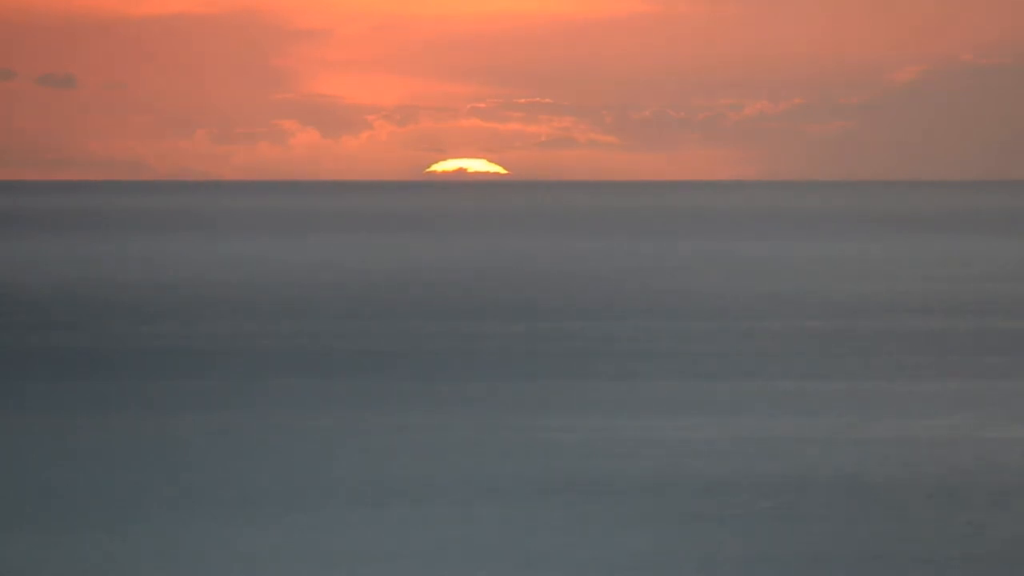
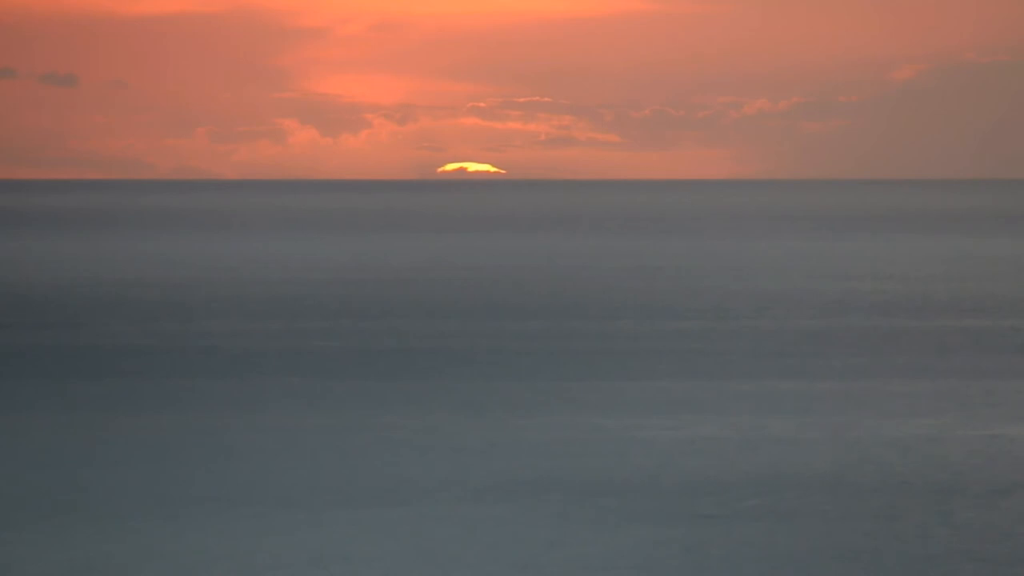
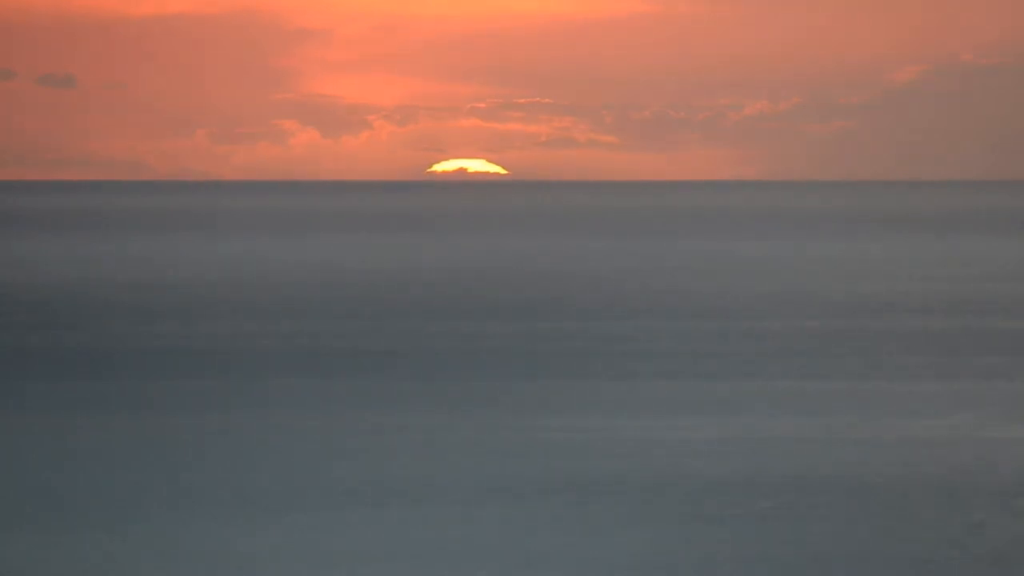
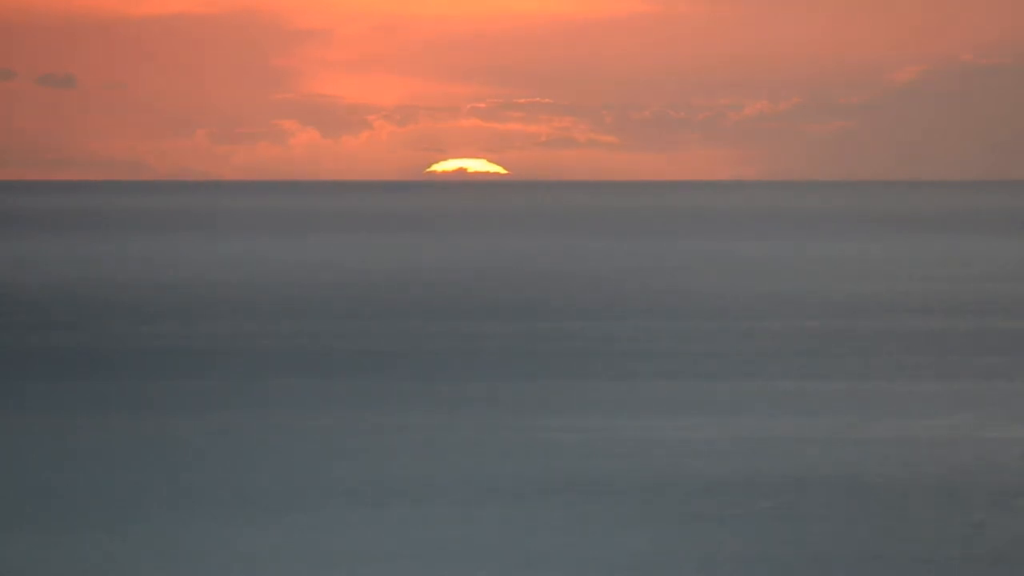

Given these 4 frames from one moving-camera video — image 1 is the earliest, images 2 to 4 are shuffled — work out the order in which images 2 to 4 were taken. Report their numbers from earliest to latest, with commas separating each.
4, 3, 2
